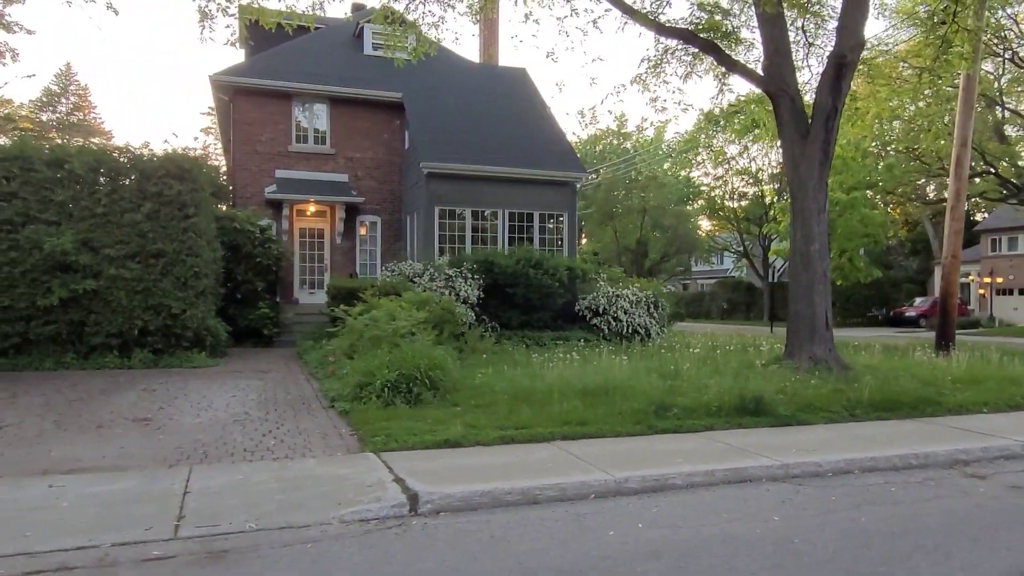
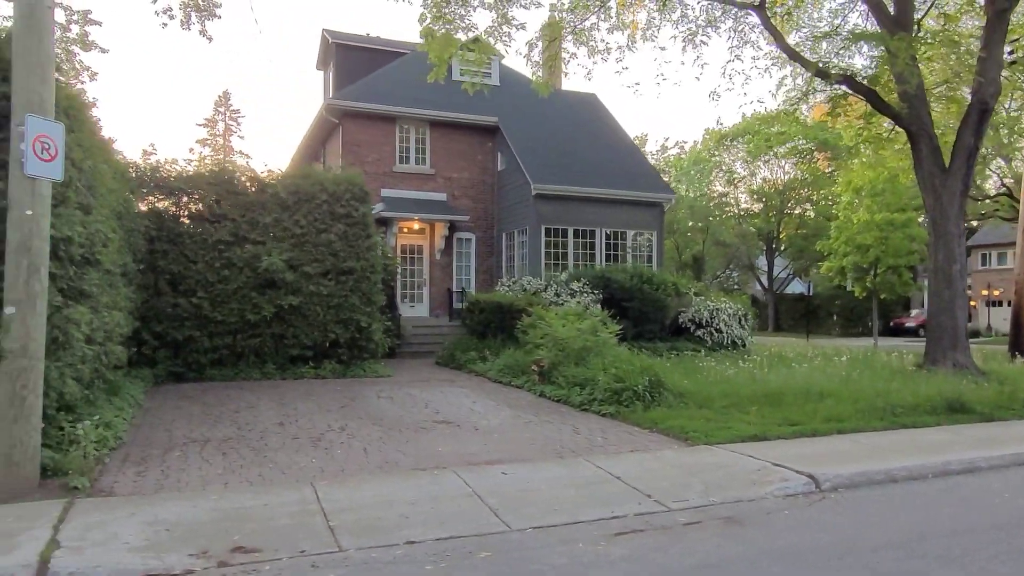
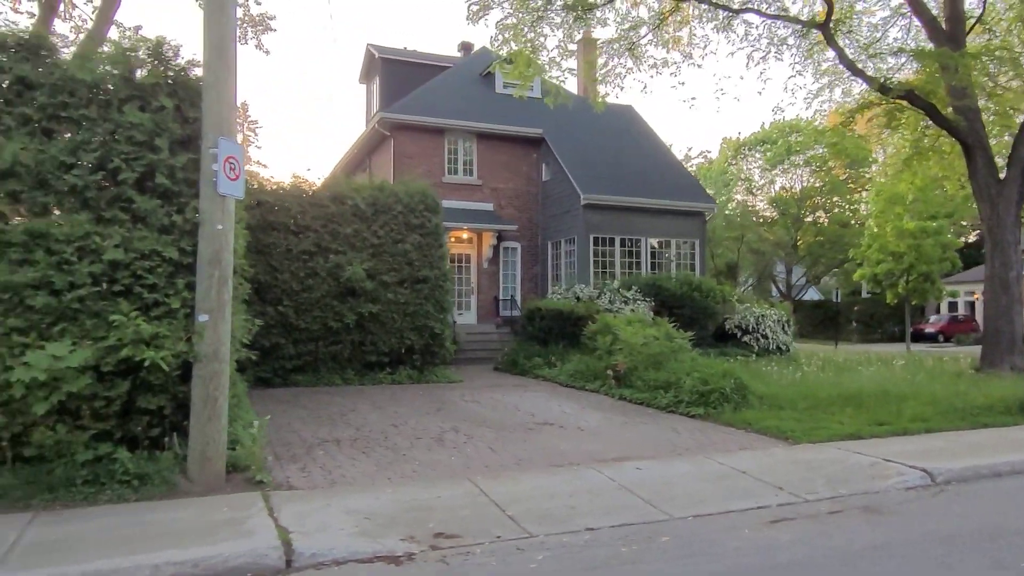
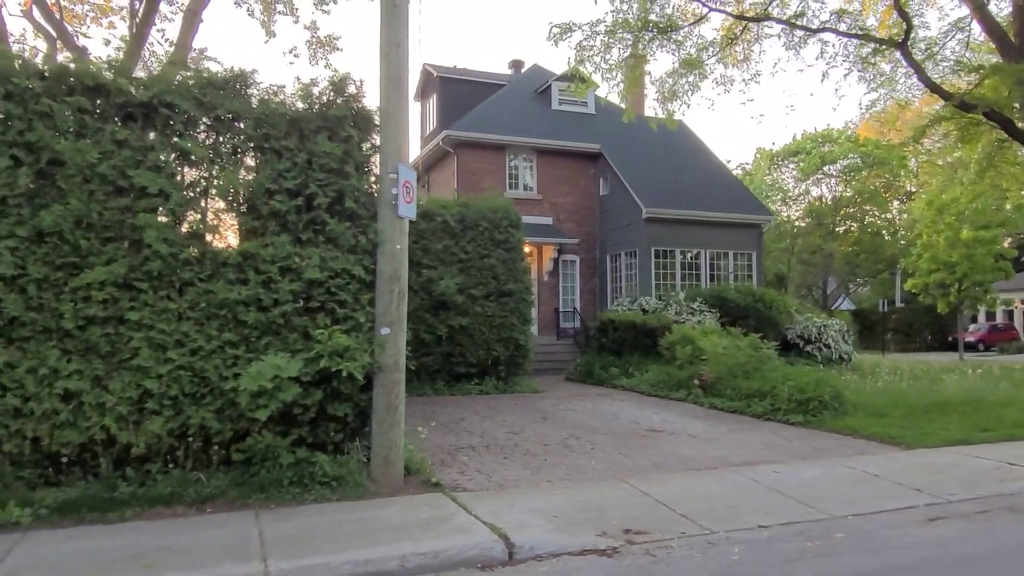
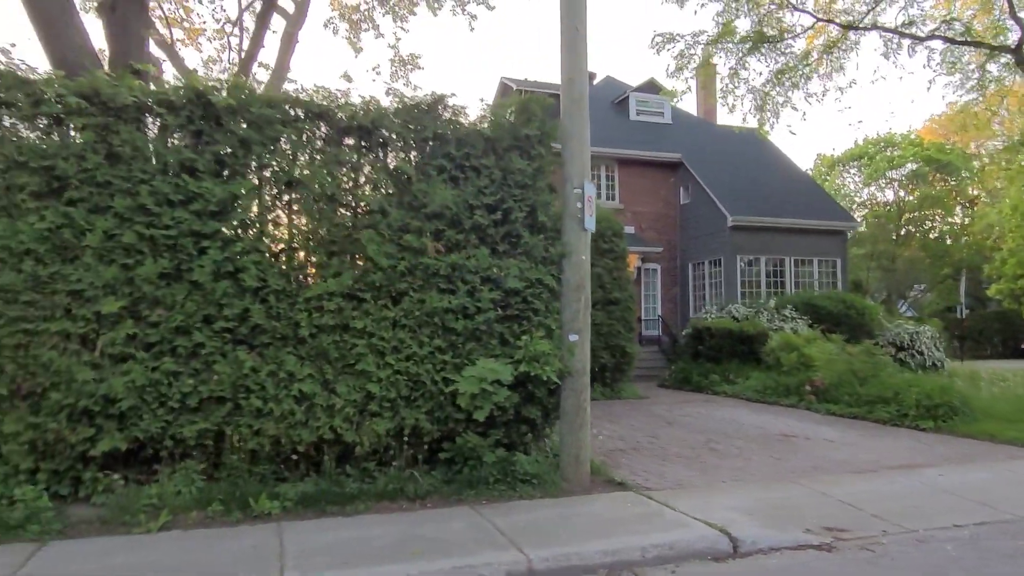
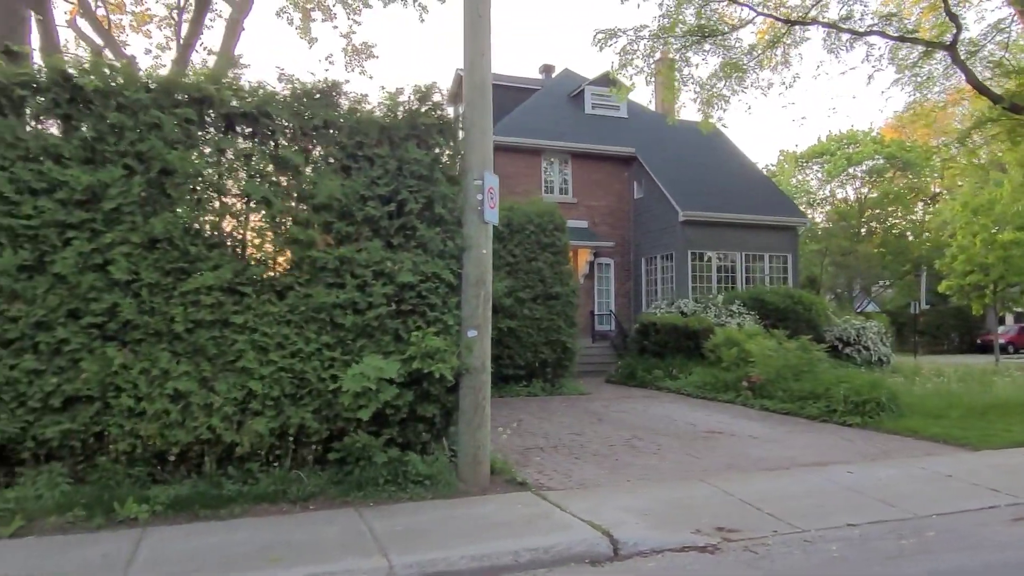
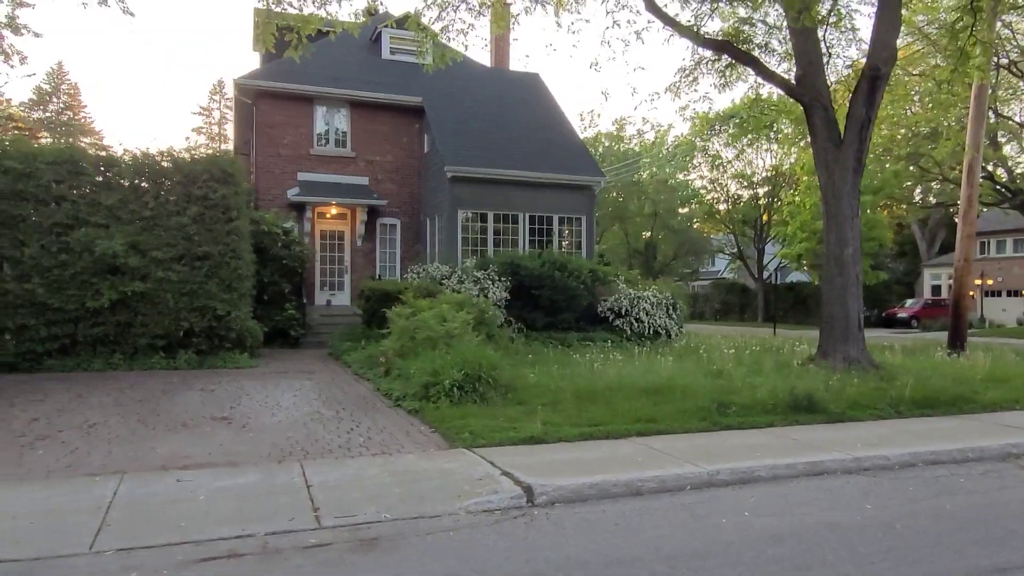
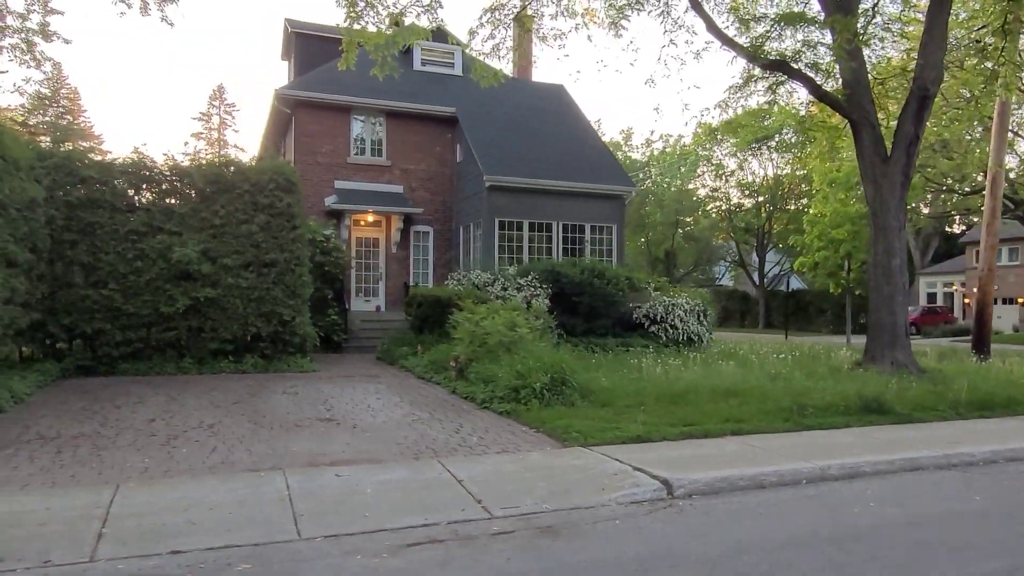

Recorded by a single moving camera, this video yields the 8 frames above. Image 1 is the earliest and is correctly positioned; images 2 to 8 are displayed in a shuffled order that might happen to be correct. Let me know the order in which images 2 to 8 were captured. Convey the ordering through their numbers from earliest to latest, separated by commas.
7, 8, 2, 3, 4, 6, 5
